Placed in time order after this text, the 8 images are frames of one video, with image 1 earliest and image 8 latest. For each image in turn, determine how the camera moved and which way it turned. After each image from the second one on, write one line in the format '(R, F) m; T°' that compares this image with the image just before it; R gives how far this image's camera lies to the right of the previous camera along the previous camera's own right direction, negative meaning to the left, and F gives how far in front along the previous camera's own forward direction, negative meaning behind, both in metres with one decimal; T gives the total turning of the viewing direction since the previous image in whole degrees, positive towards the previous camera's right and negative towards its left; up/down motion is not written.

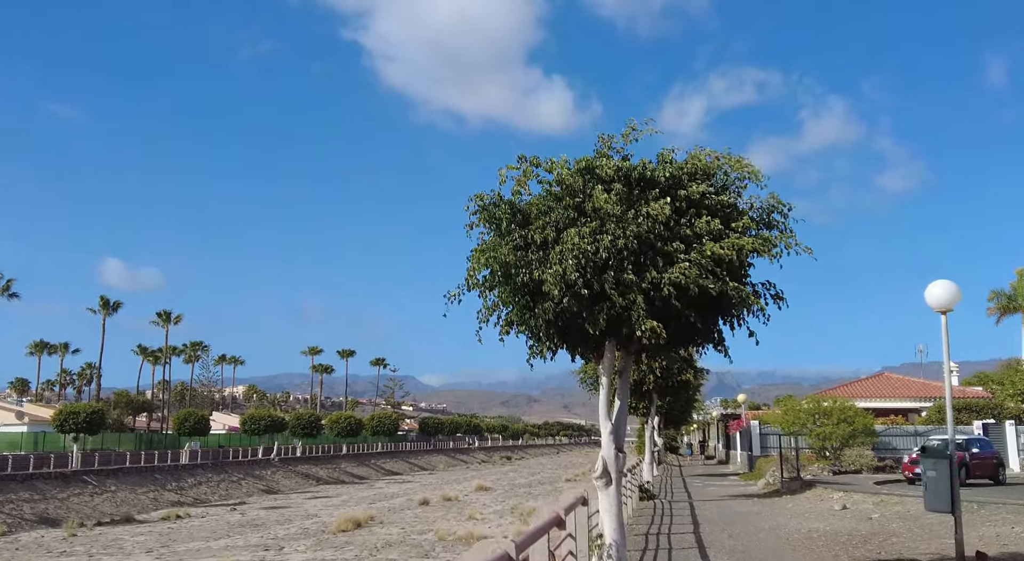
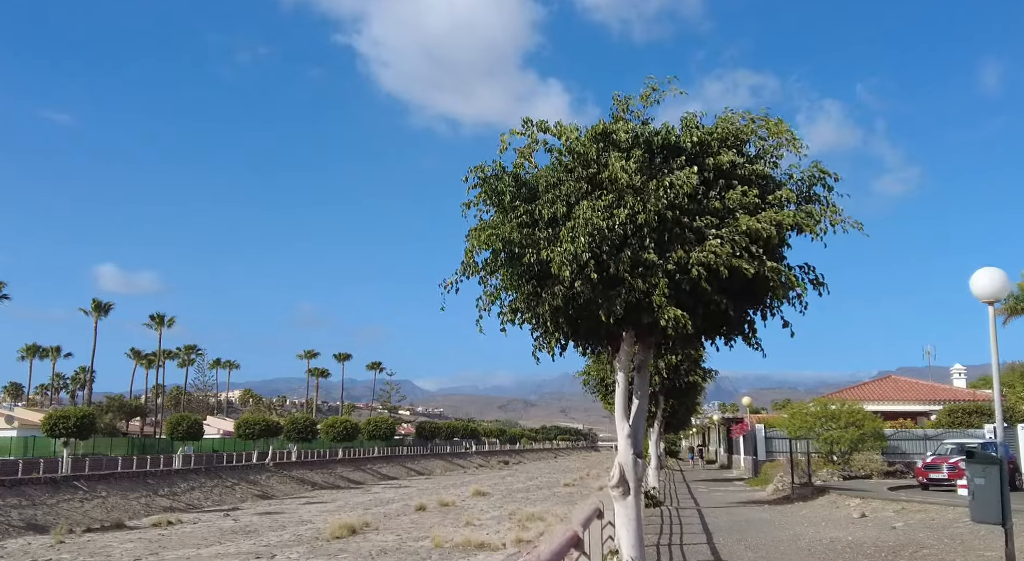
(-0.1, +1.0) m; 0°
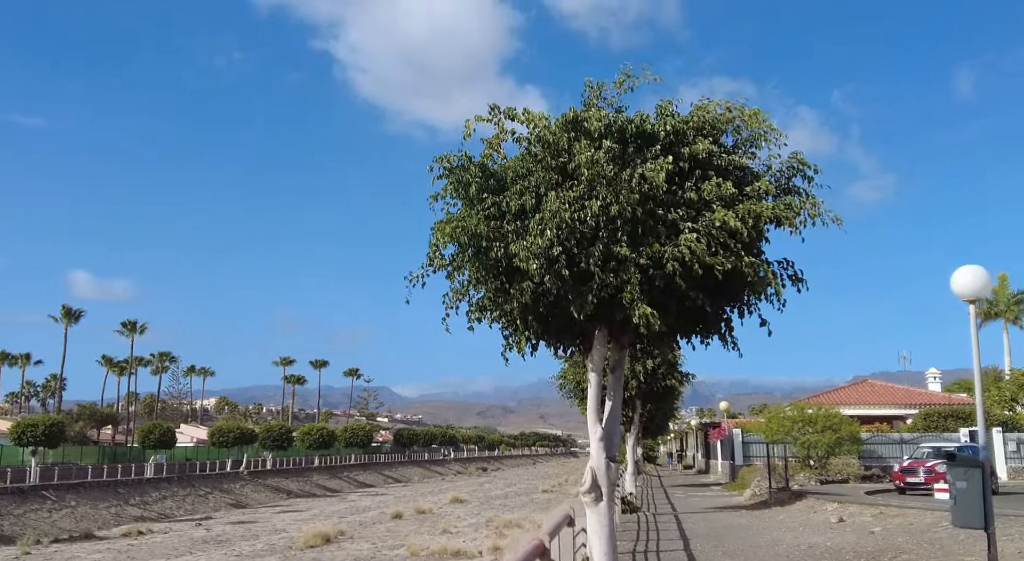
(+0.1, +0.3) m; +1°
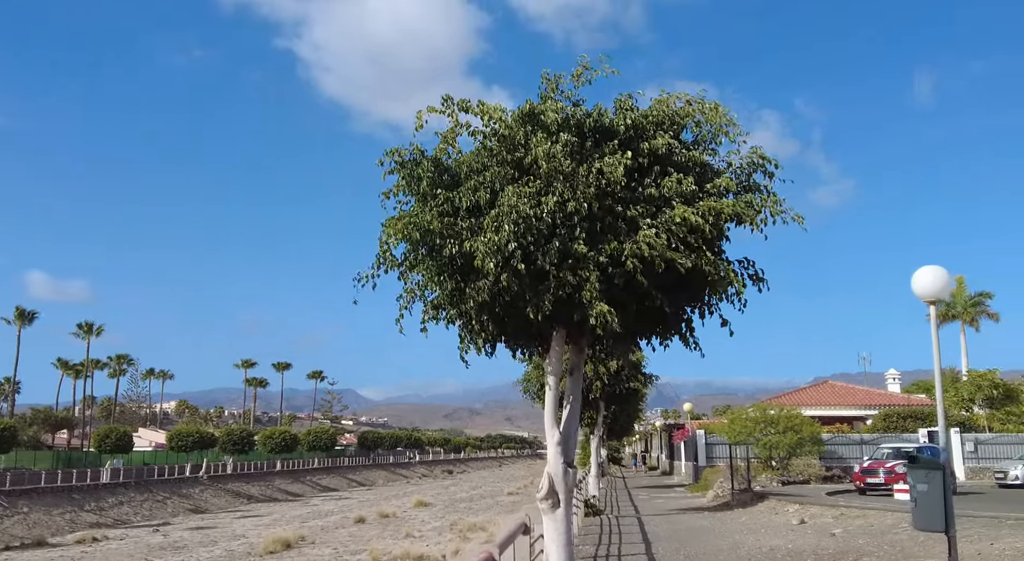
(+0.1, +0.2) m; +2°
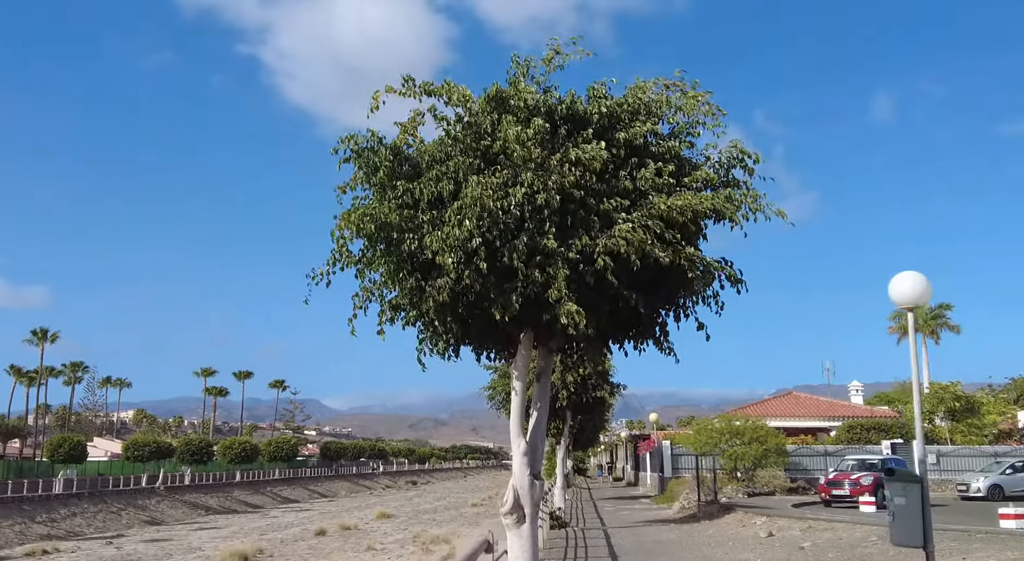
(0.0, +0.4) m; +2°
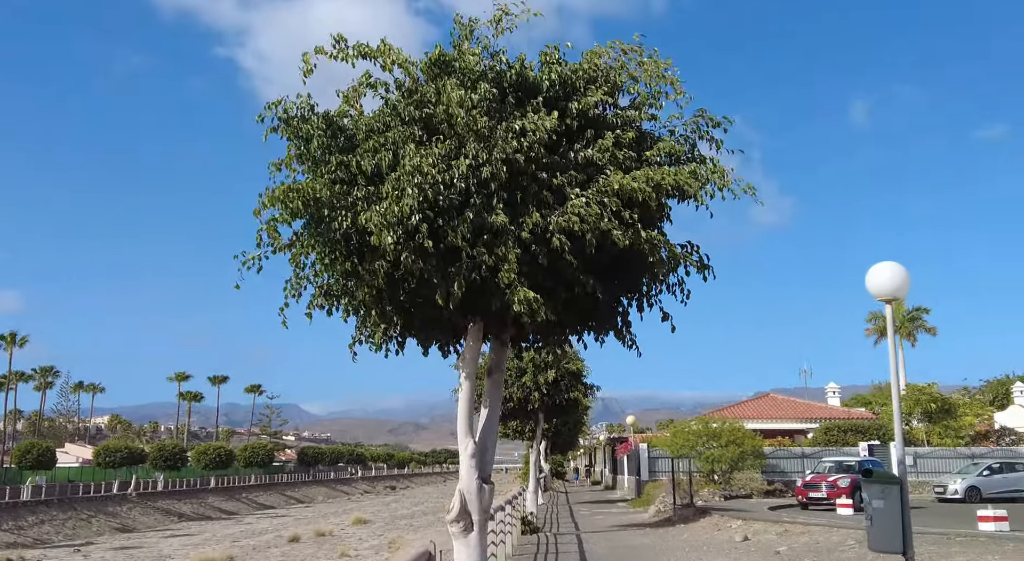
(+0.2, +0.5) m; +1°
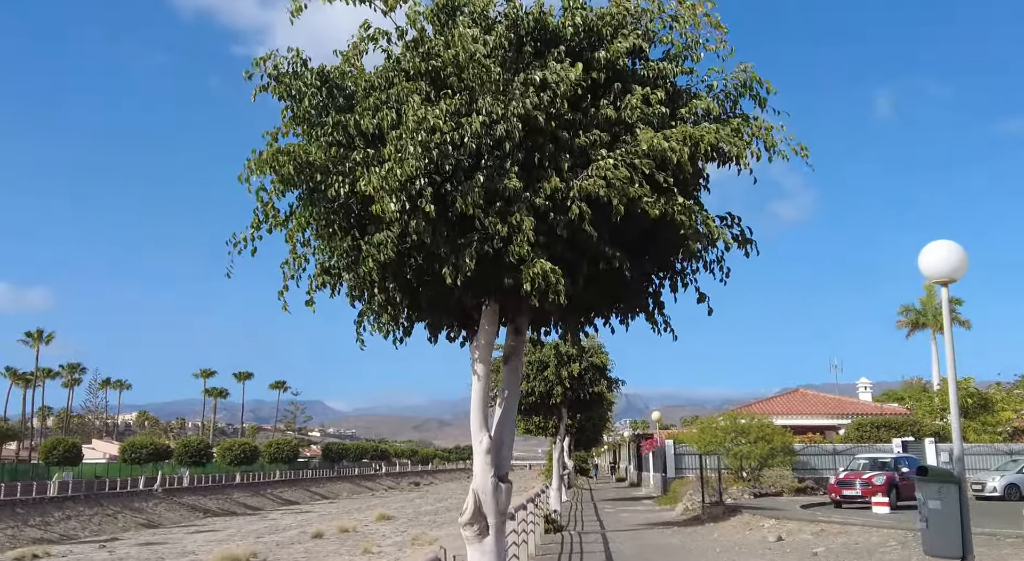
(0.0, +0.6) m; -2°
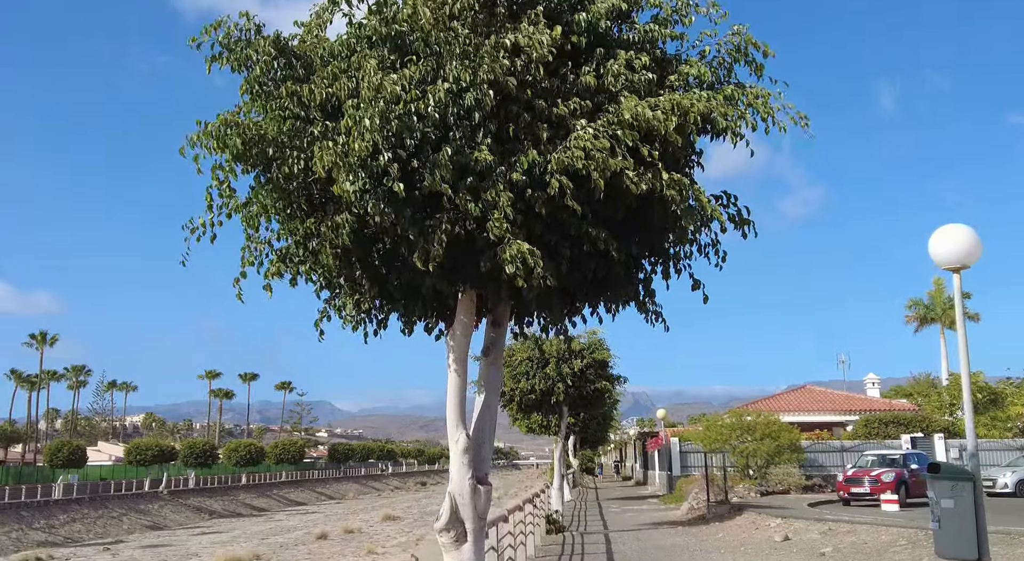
(+0.2, +0.4) m; 0°
